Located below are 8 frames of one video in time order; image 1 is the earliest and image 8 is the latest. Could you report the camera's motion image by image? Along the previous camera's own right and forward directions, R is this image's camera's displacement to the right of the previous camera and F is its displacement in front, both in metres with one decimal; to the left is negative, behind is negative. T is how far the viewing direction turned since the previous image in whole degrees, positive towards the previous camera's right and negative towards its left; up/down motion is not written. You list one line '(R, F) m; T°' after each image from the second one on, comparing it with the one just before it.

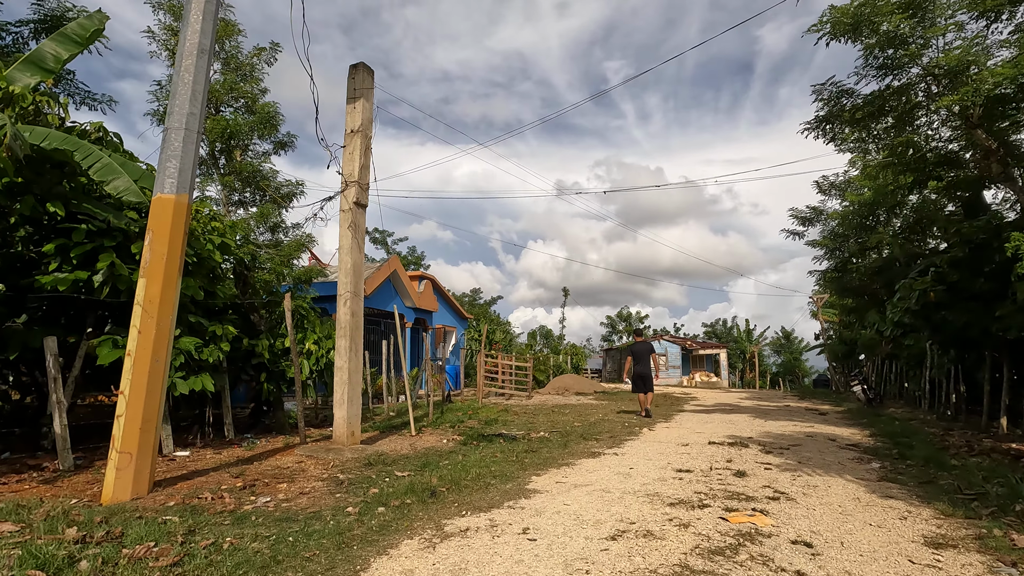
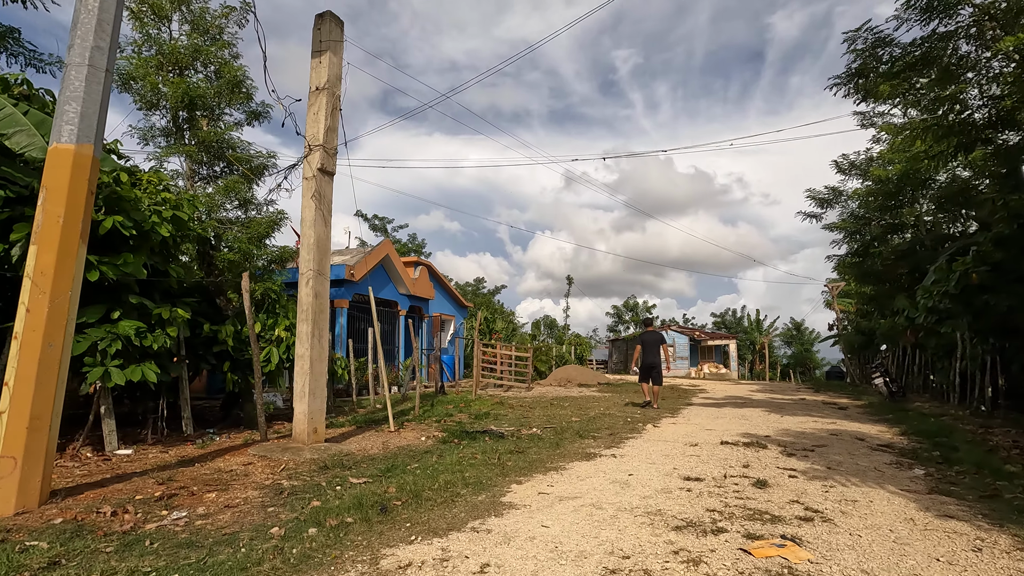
(+0.3, +0.9) m; -1°
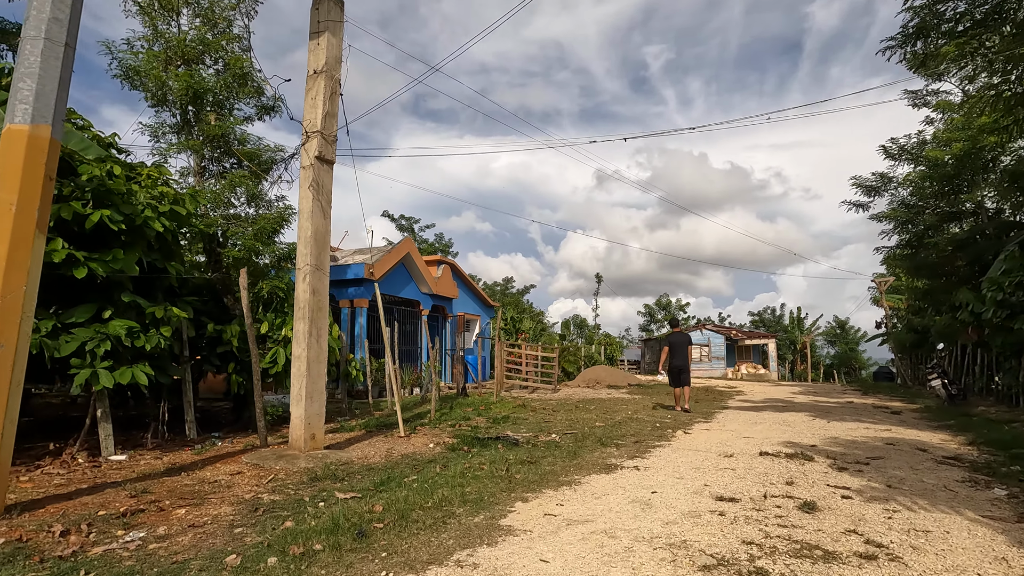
(+0.2, +0.6) m; -3°
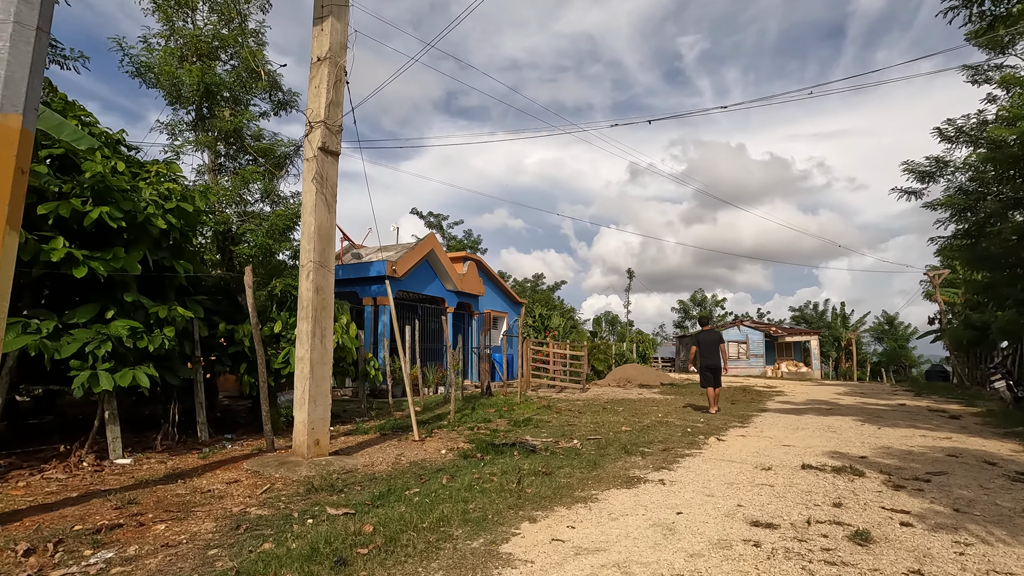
(+0.2, +0.4) m; -4°
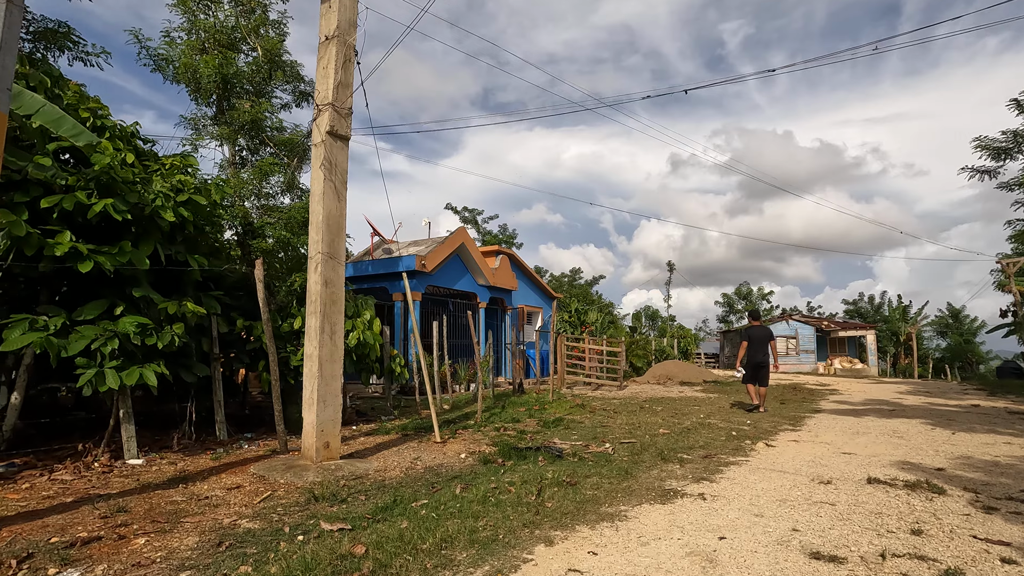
(+0.2, +0.5) m; -4°
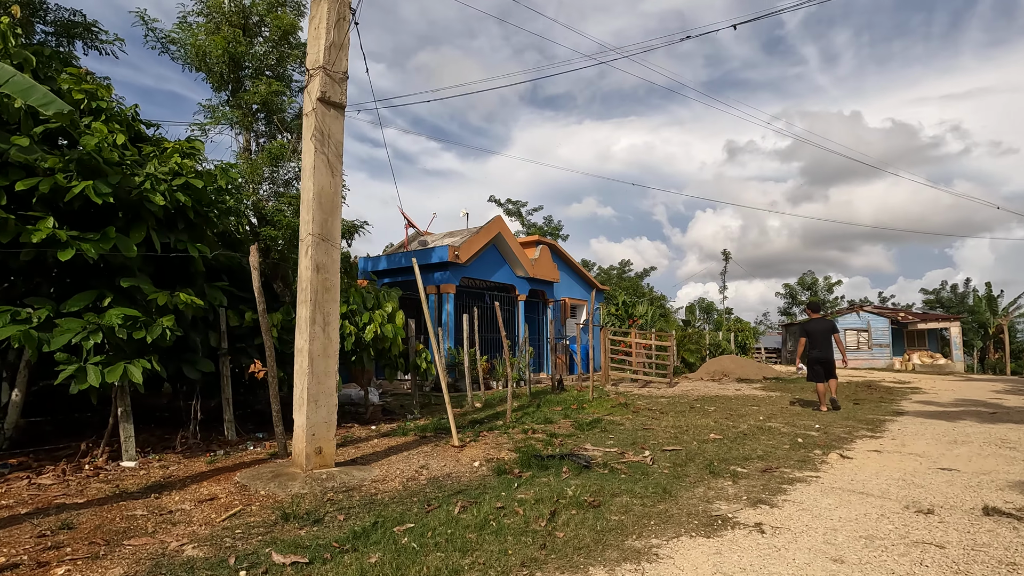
(+0.3, +0.8) m; -5°
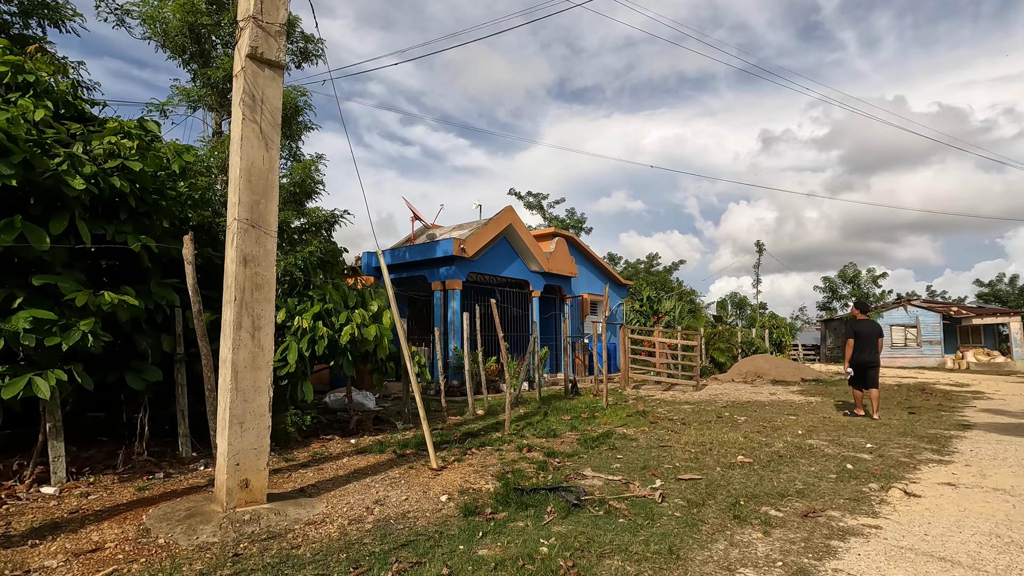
(+0.4, +1.0) m; -3°
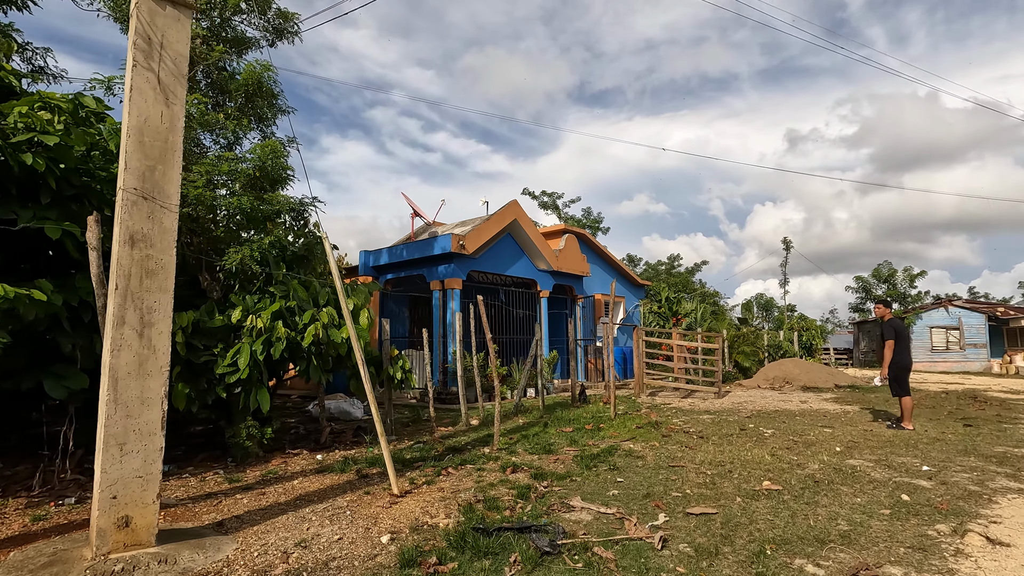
(+0.4, +0.9) m; -2°
